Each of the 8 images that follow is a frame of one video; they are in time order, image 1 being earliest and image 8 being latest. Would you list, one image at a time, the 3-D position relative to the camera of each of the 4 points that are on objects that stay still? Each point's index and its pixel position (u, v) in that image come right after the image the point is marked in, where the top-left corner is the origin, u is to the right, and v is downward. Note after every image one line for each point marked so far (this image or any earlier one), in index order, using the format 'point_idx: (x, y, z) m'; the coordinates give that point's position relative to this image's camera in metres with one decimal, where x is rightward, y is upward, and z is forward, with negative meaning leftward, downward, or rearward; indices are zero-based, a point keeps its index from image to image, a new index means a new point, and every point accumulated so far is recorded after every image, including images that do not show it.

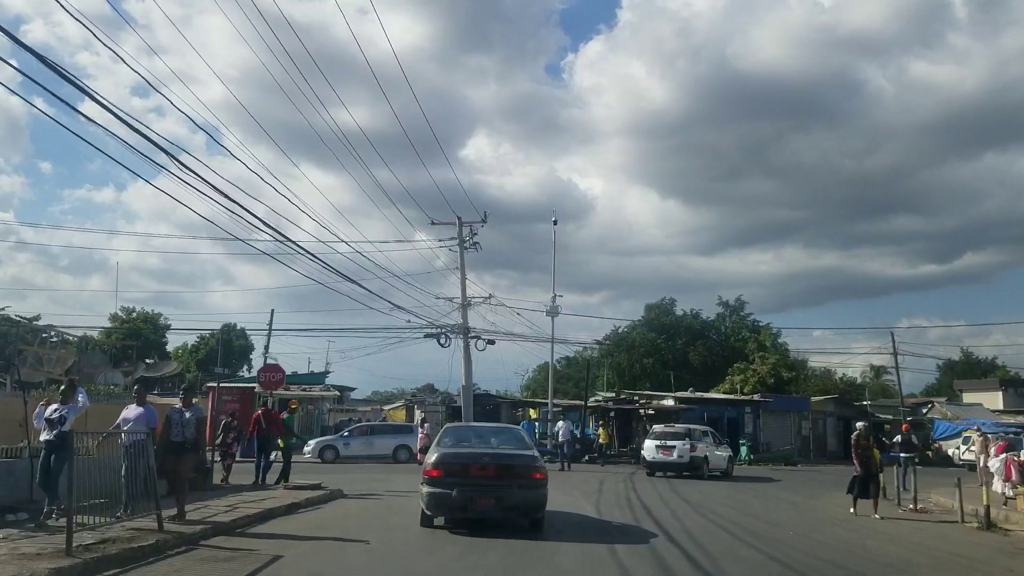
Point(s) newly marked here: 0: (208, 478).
0: (-5.9, -3.6, +17.7) m
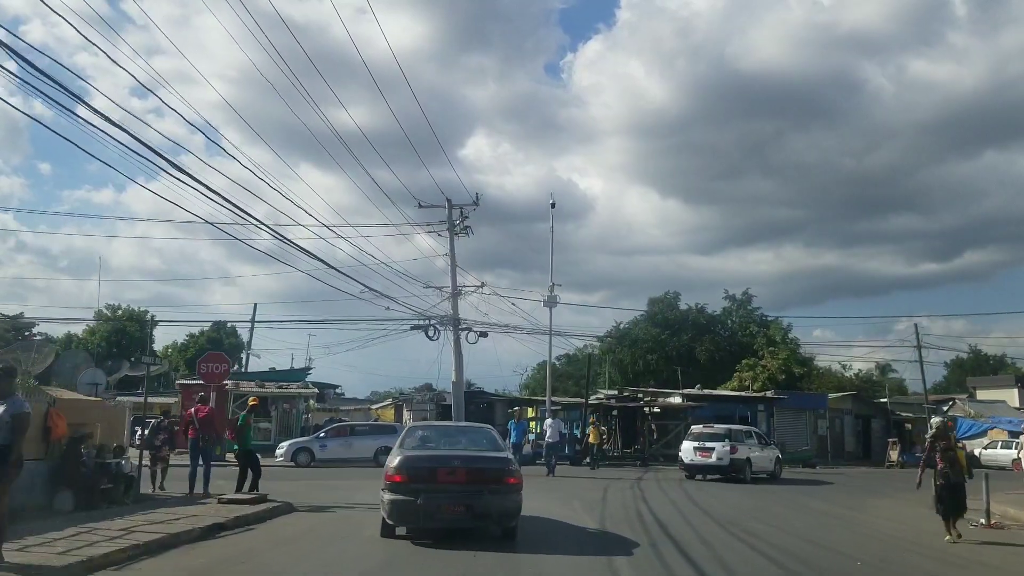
0: (-6.1, -3.2, +14.6) m
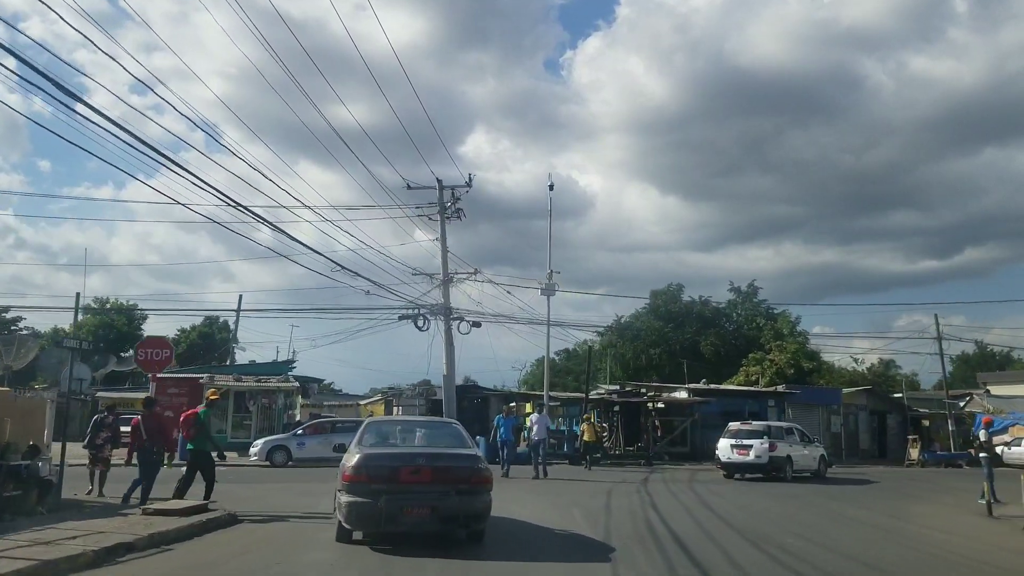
0: (-6.3, -2.8, +12.3) m
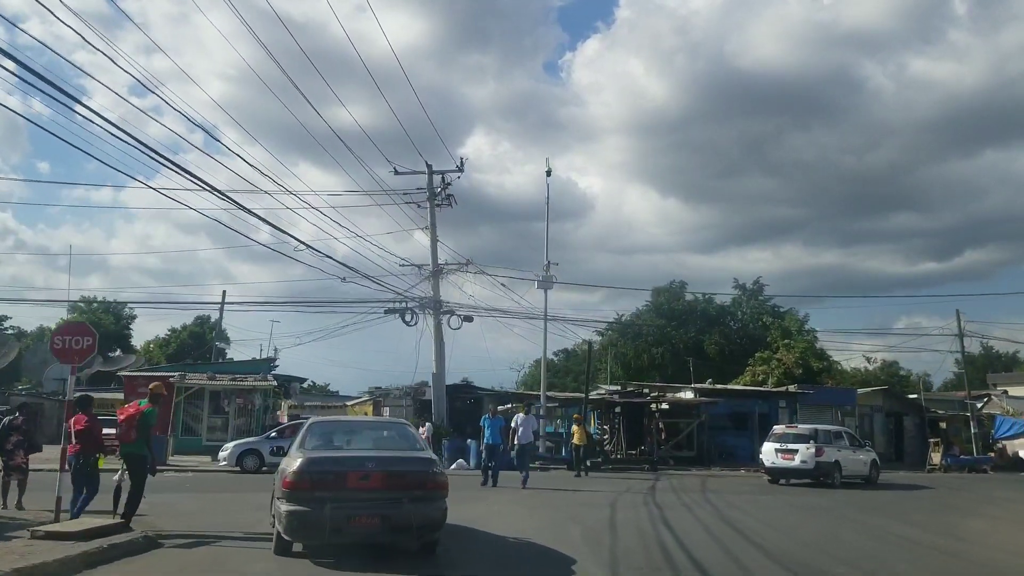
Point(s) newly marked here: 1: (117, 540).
0: (-6.5, -2.5, +10.0) m
1: (-4.0, -2.6, +9.4) m
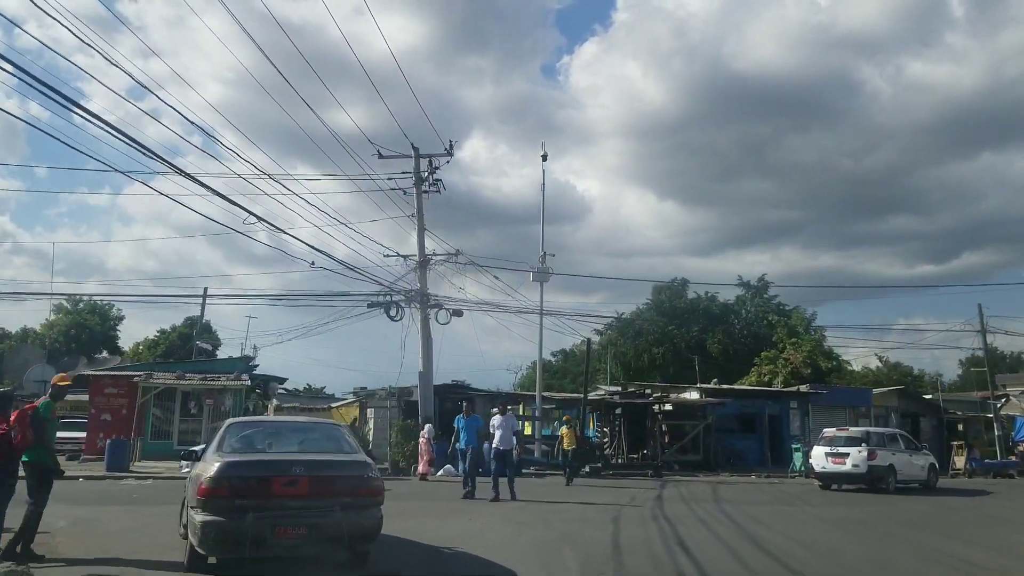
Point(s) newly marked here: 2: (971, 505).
0: (-6.6, -2.1, +7.7) m
1: (-4.2, -2.3, +7.2) m
2: (+9.3, -4.4, +18.6) m
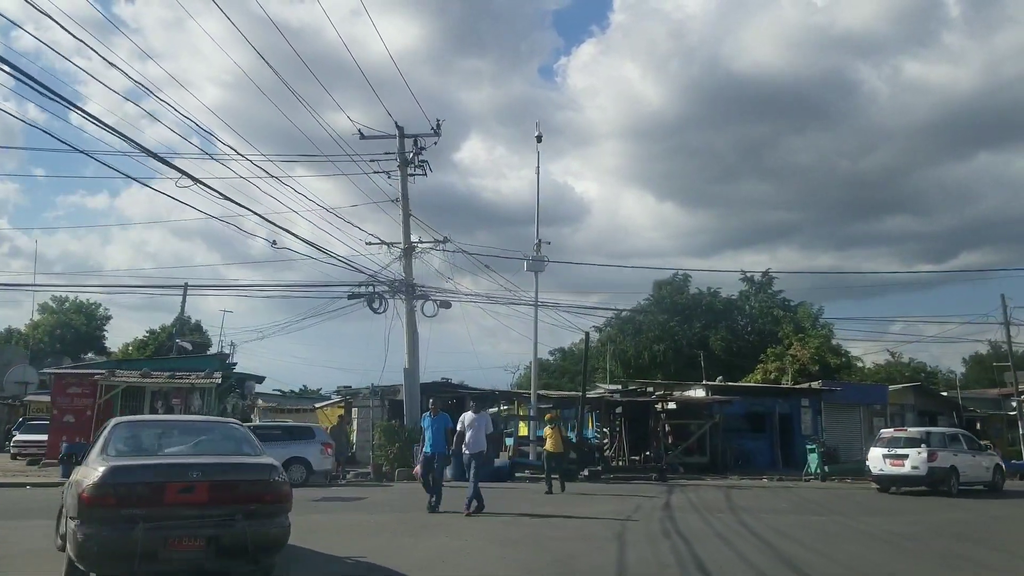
0: (-6.8, -1.8, +5.6) m
1: (-4.4, -2.0, +5.1) m
2: (+9.1, -4.0, +16.5) m
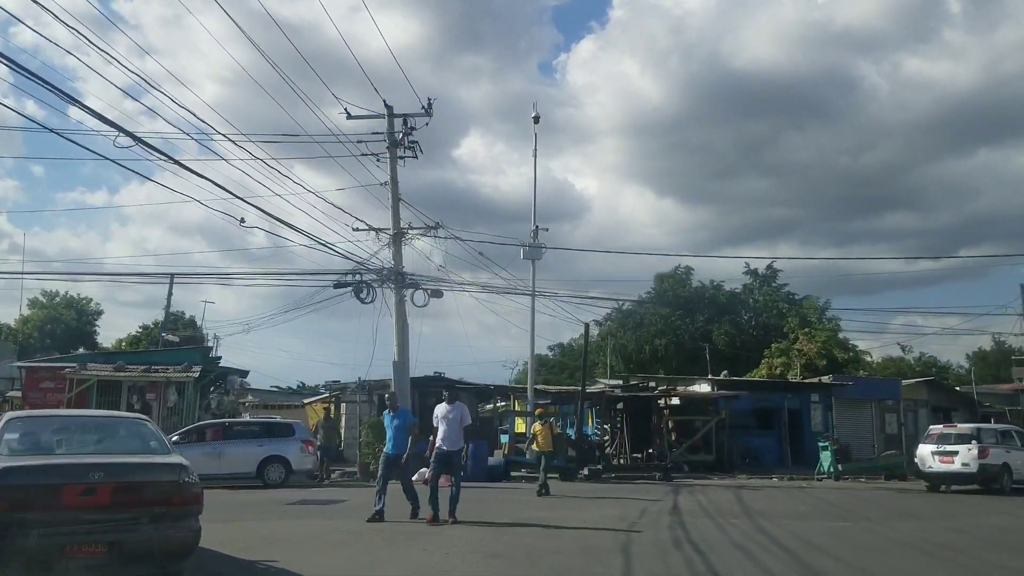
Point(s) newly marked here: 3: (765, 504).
0: (-6.9, -1.6, +4.2) m
1: (-4.5, -1.7, +3.6) m
2: (+9.0, -3.7, +15.0) m
3: (+4.7, -3.9, +16.7) m
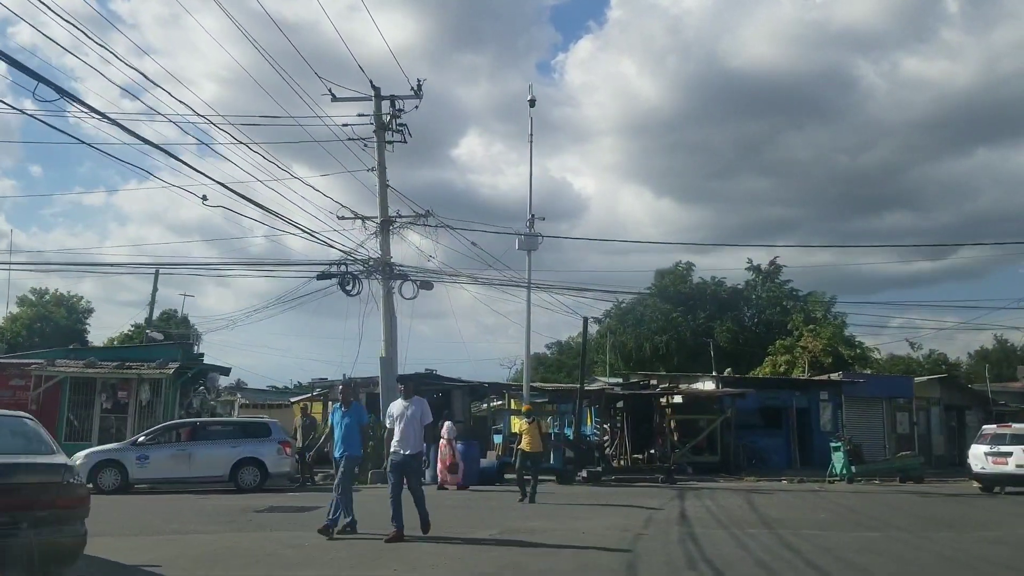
0: (-7.1, -1.4, +2.8) m
1: (-4.6, -1.5, +2.2) m
2: (+8.9, -3.5, +13.6) m
3: (+4.5, -3.7, +15.3) m
